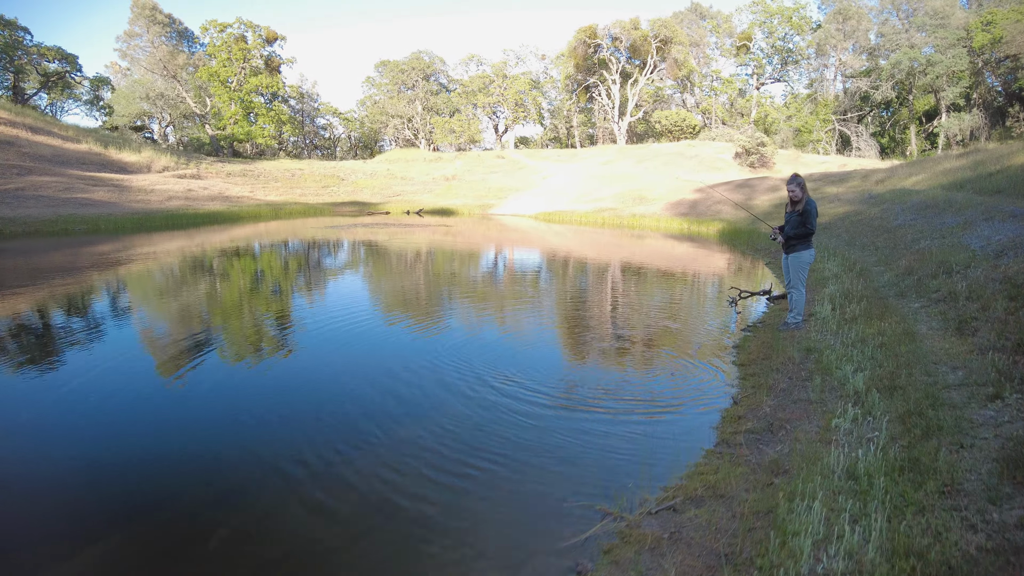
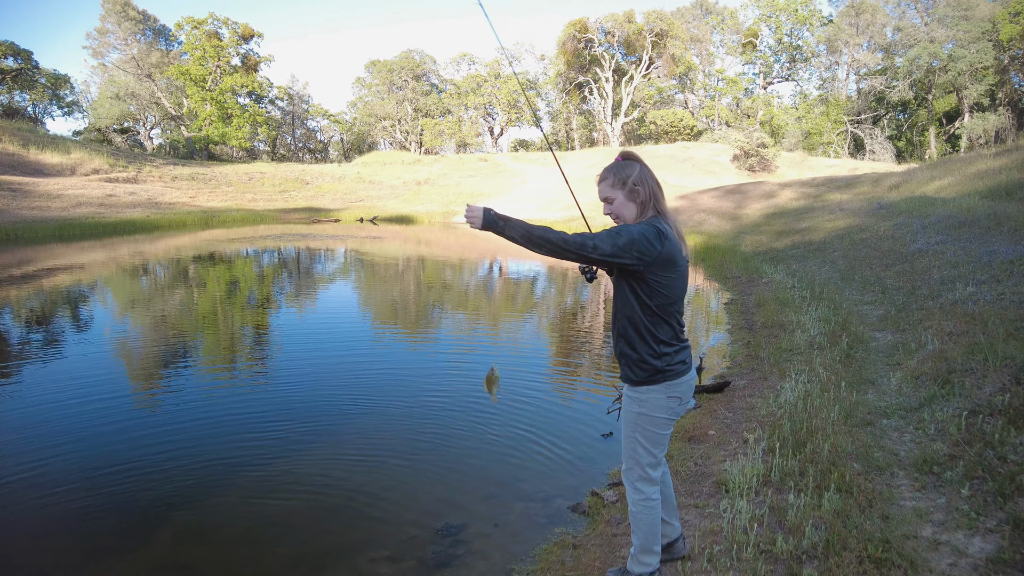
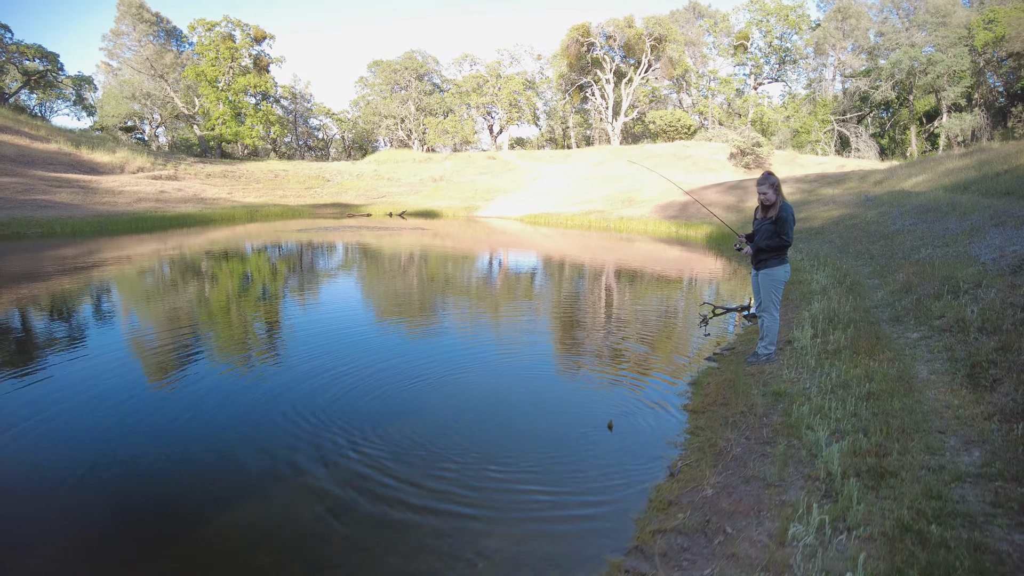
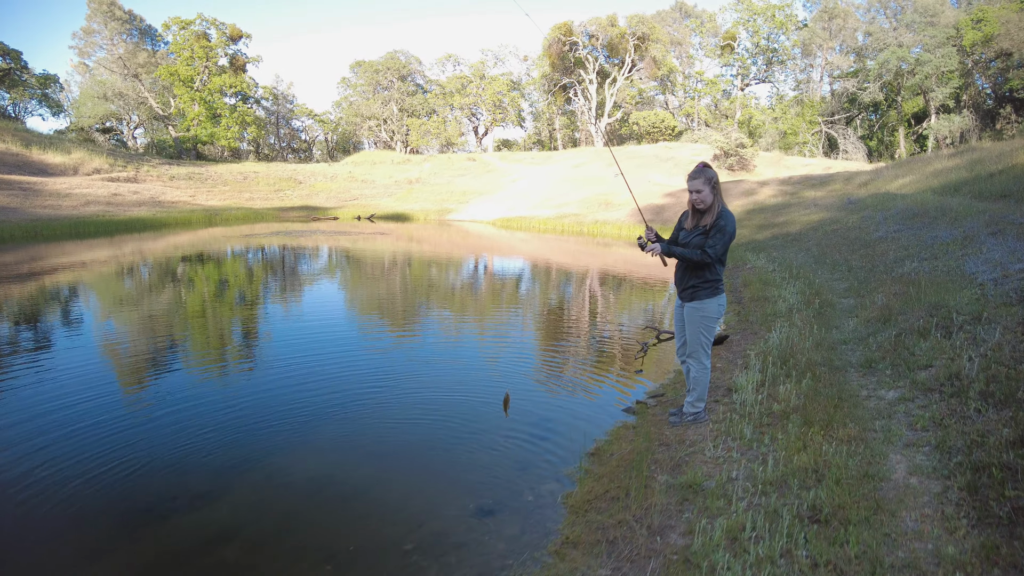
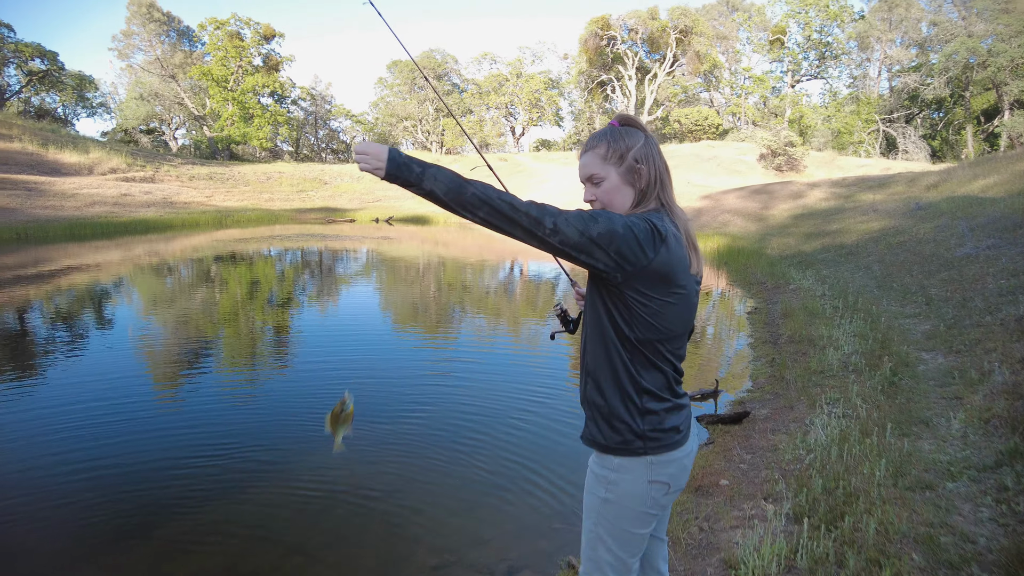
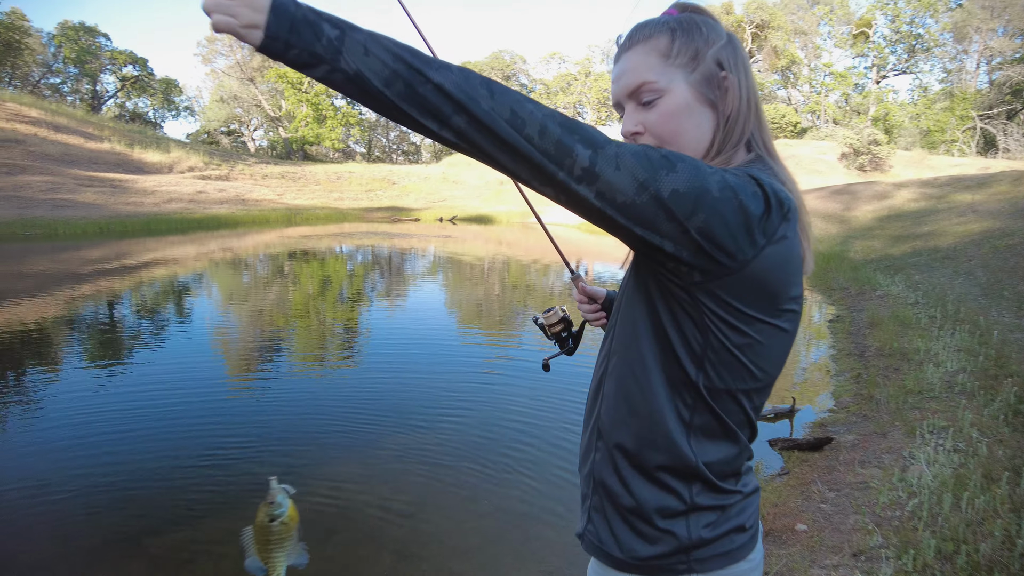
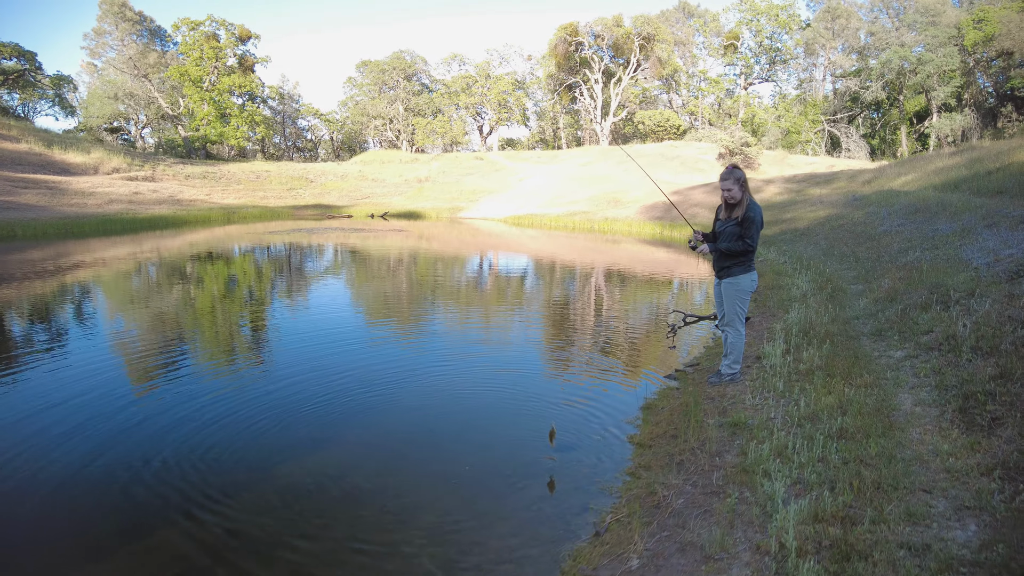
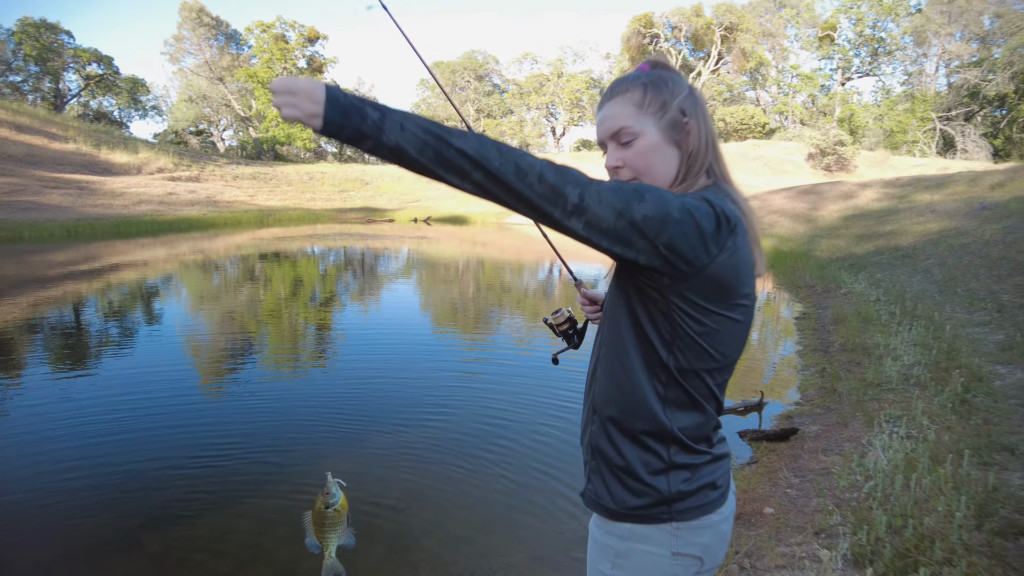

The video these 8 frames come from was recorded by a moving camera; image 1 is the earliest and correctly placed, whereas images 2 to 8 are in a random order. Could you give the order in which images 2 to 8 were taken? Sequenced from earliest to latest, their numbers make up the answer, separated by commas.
3, 7, 4, 2, 5, 8, 6
